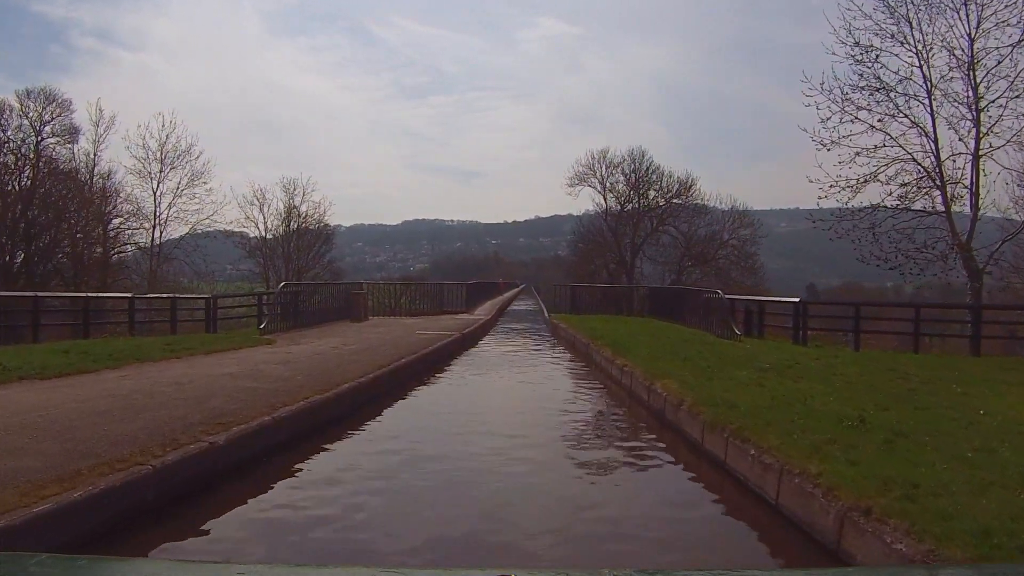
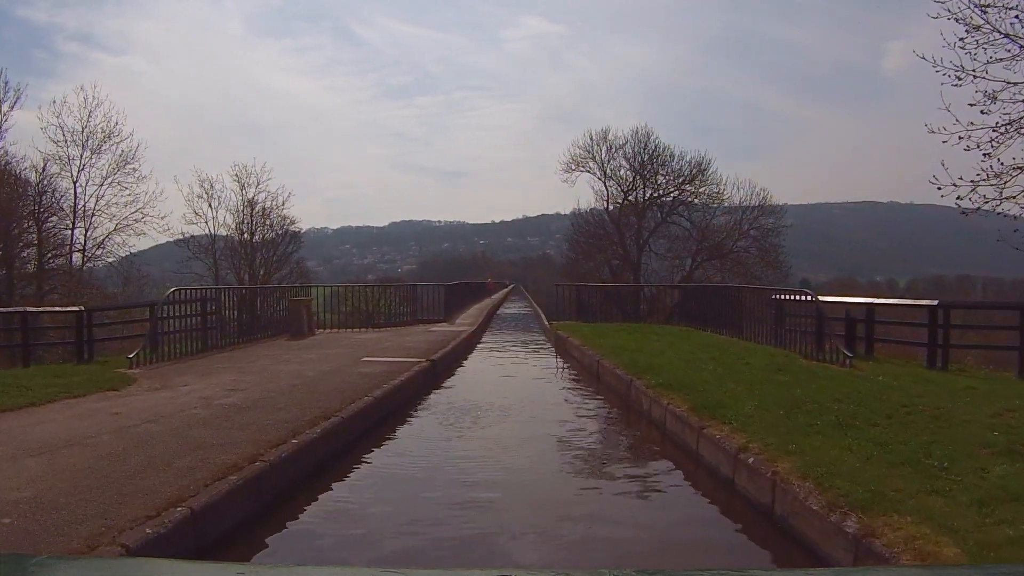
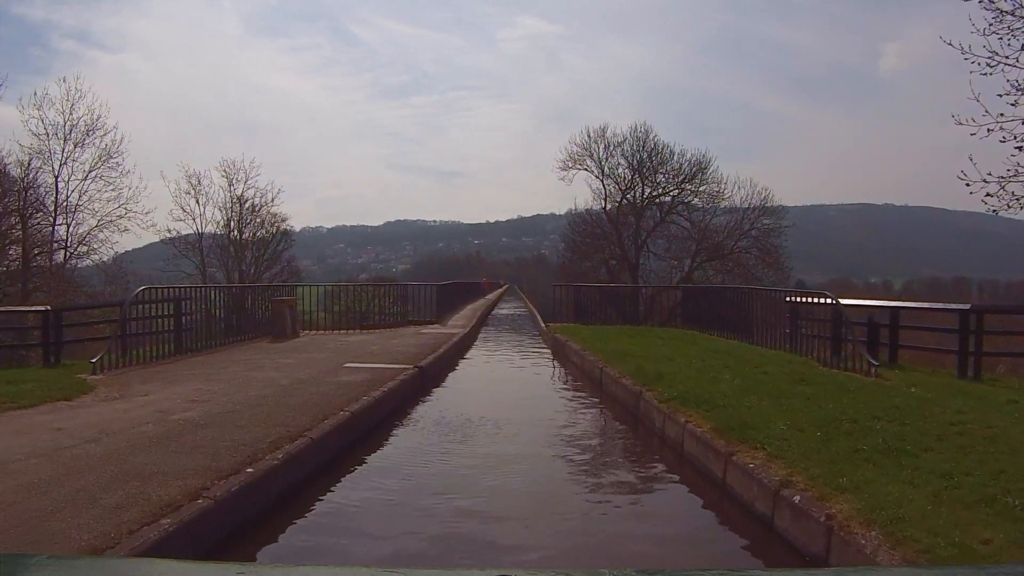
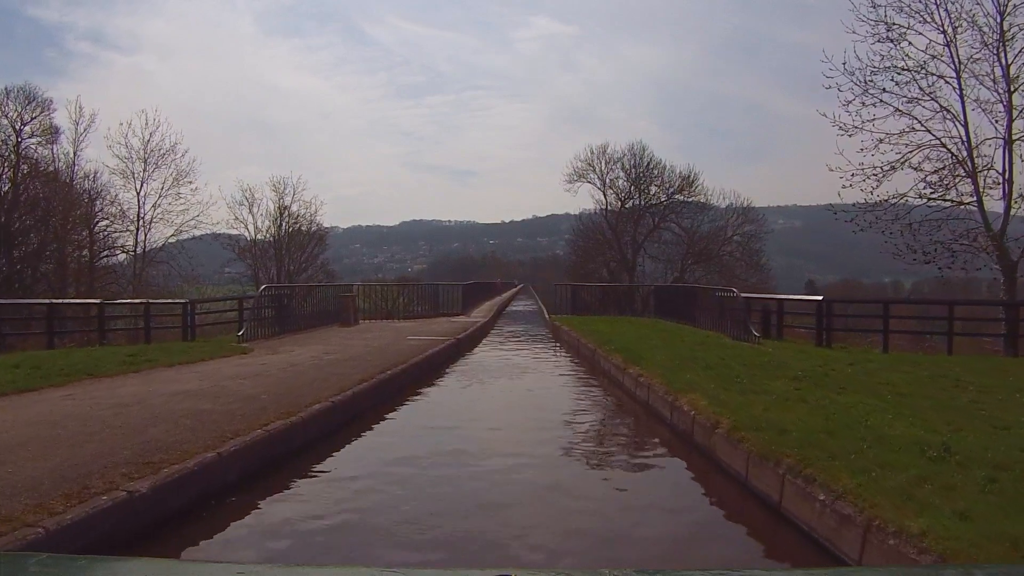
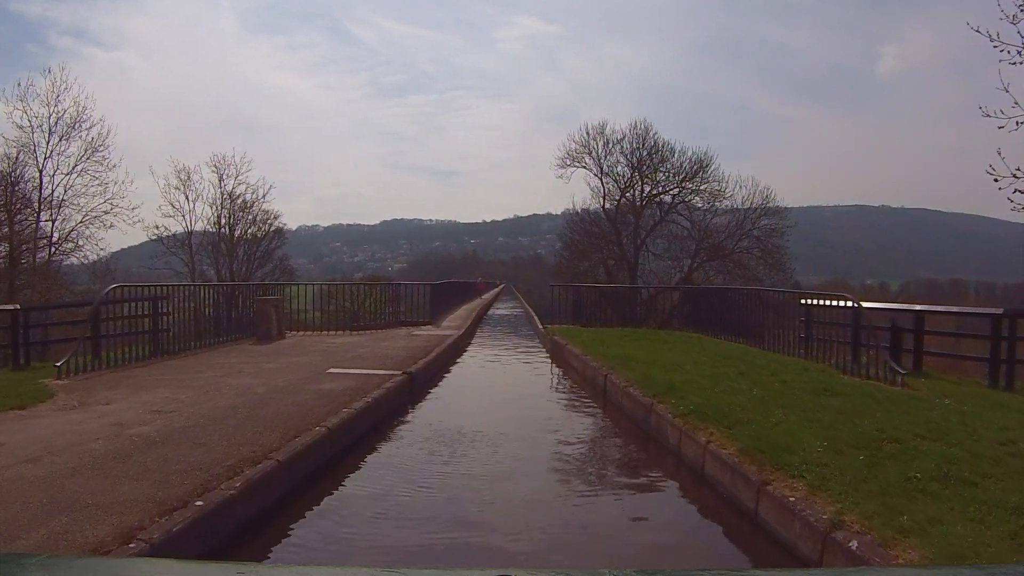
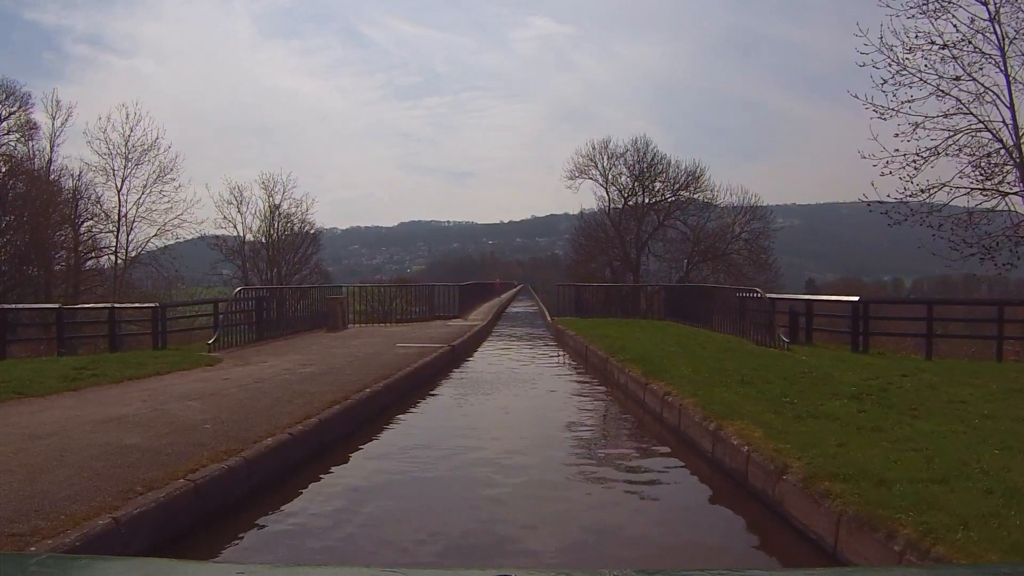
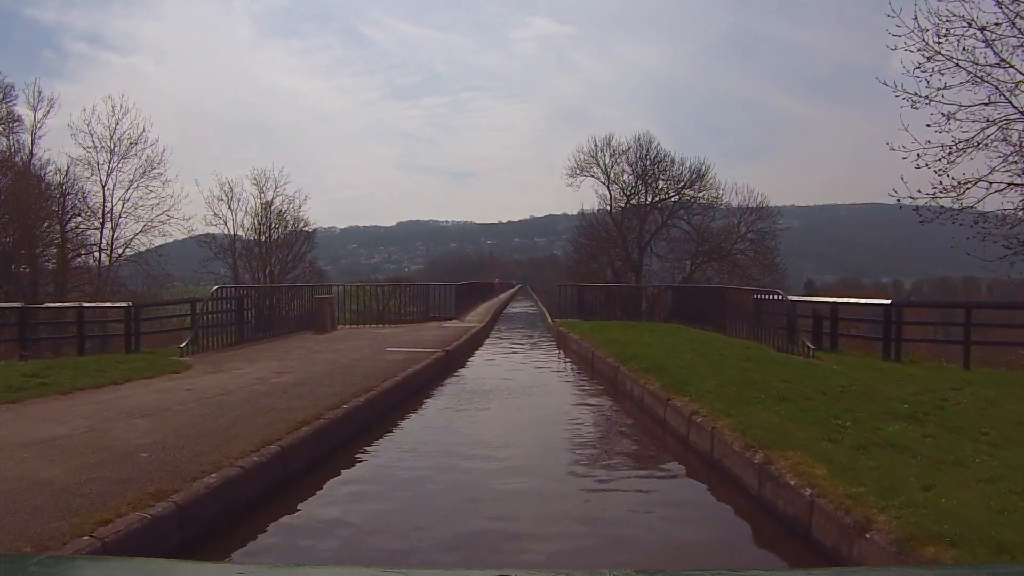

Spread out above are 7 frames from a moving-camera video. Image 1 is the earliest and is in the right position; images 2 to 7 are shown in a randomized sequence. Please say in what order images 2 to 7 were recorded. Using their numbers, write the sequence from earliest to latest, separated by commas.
4, 6, 7, 2, 3, 5
